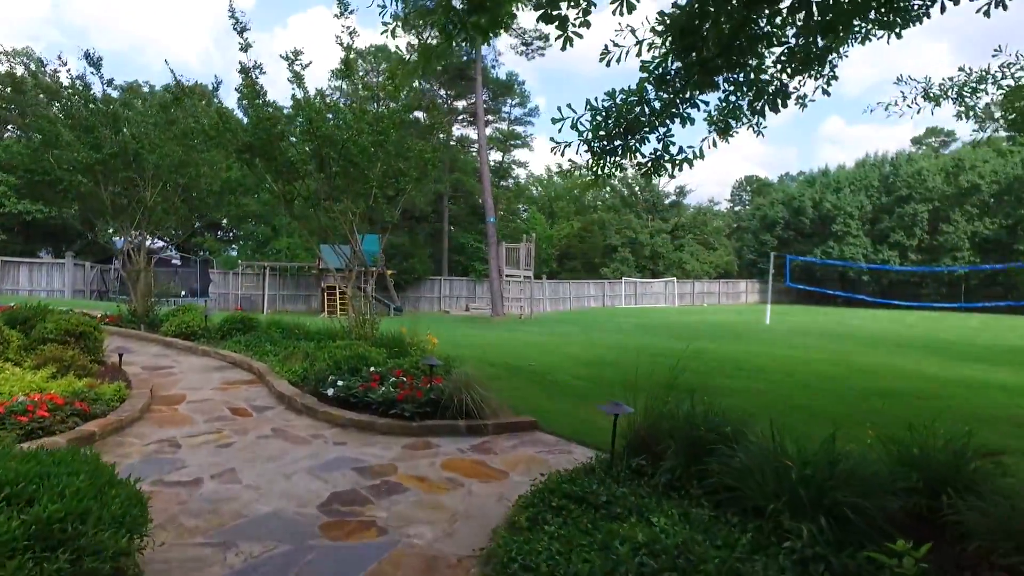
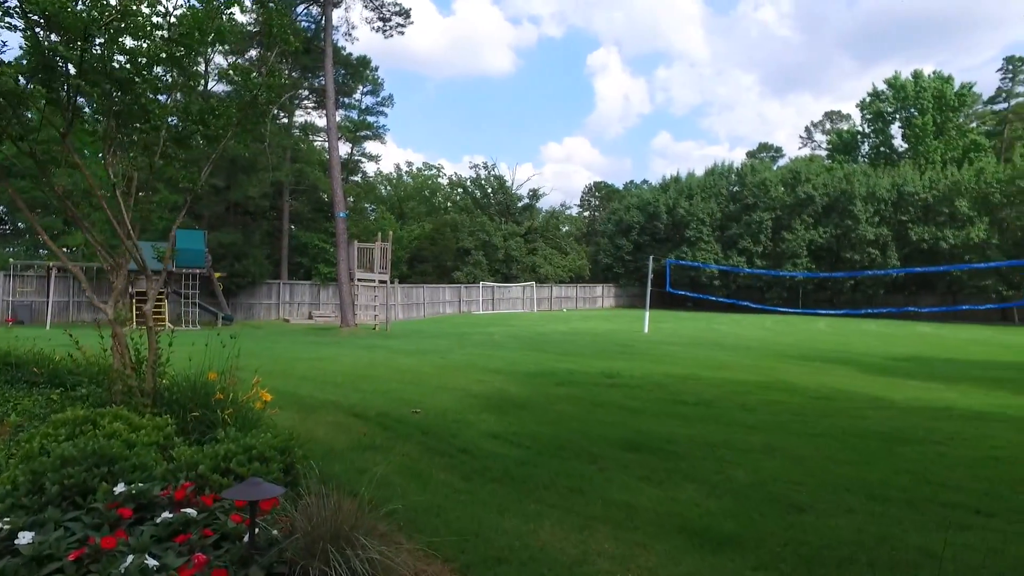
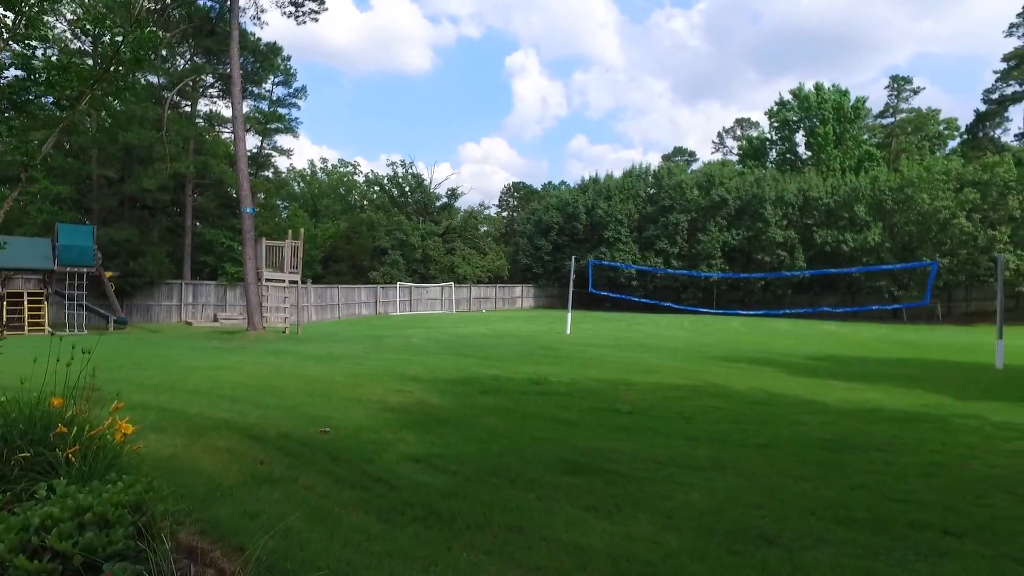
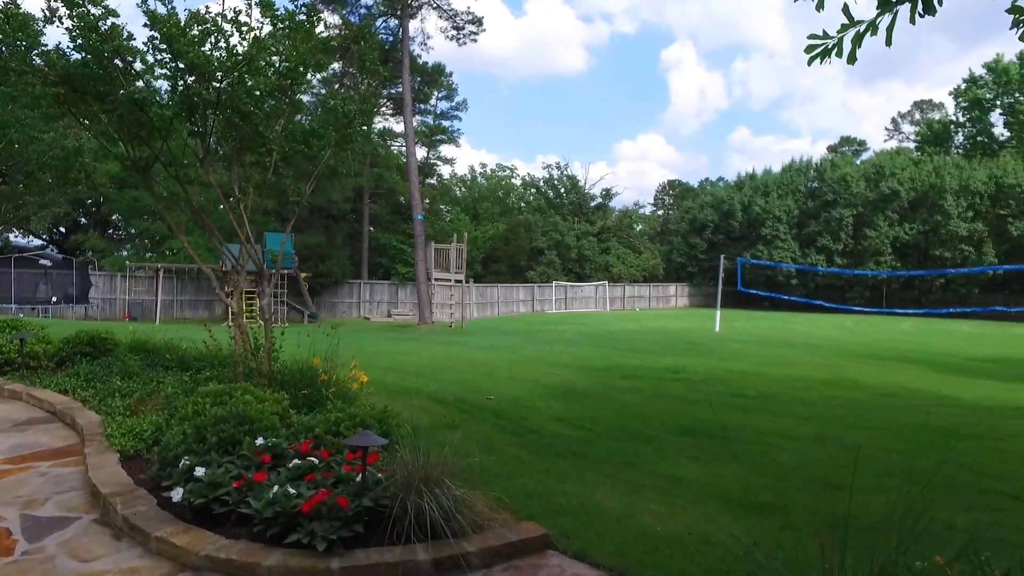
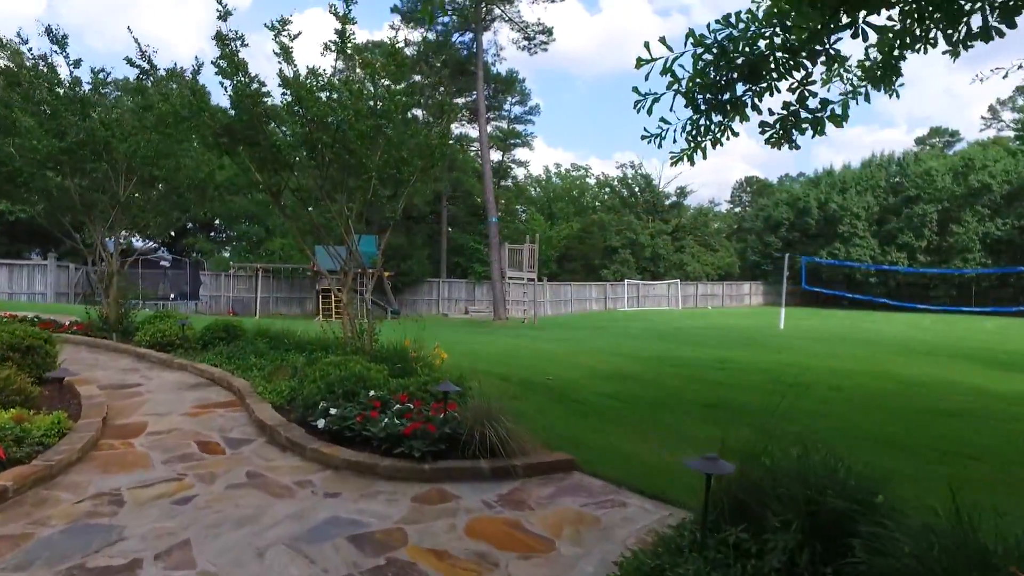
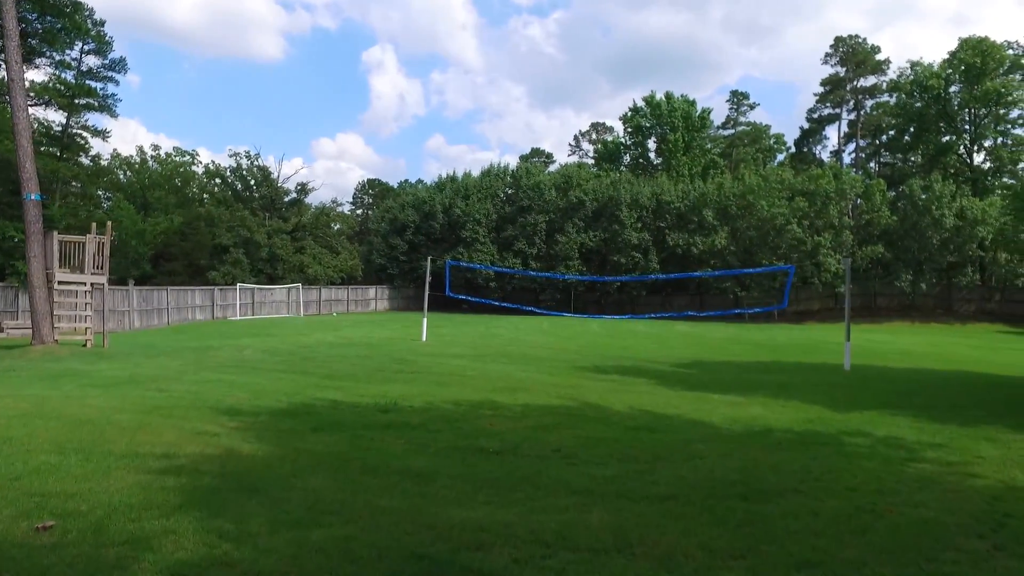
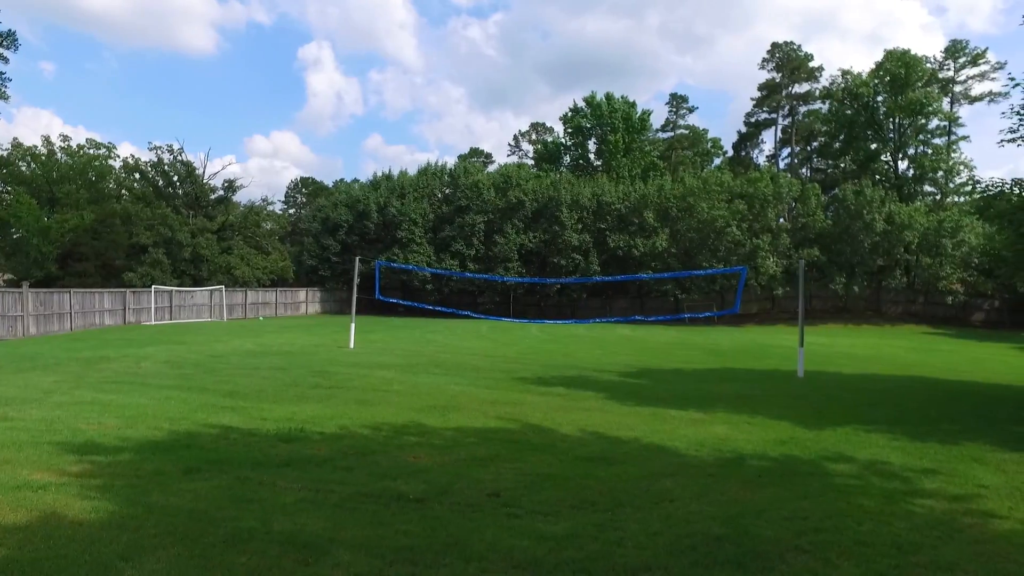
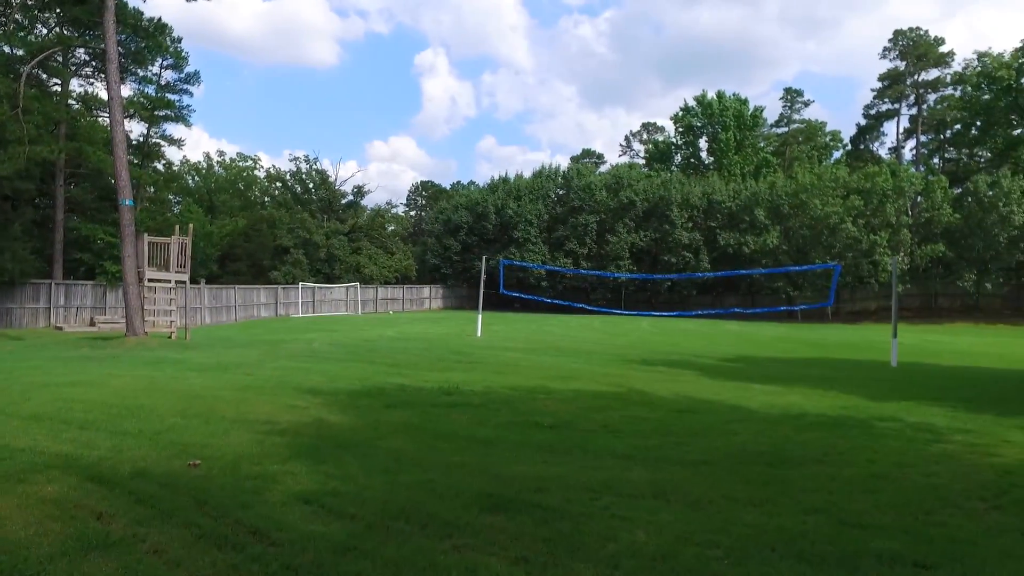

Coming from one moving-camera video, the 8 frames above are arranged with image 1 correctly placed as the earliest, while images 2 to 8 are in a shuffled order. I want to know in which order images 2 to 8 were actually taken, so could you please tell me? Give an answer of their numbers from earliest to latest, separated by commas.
5, 4, 2, 3, 8, 6, 7
